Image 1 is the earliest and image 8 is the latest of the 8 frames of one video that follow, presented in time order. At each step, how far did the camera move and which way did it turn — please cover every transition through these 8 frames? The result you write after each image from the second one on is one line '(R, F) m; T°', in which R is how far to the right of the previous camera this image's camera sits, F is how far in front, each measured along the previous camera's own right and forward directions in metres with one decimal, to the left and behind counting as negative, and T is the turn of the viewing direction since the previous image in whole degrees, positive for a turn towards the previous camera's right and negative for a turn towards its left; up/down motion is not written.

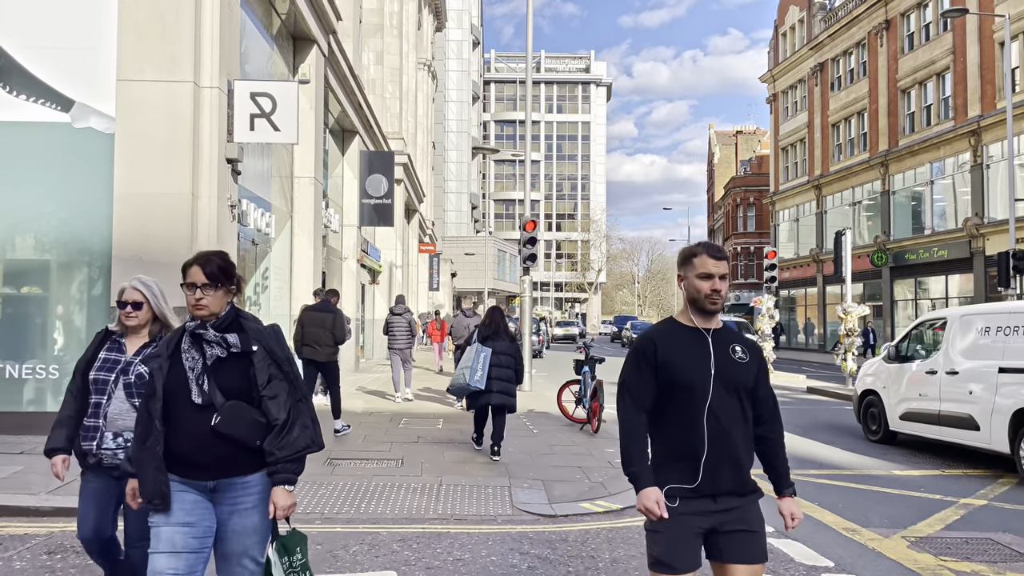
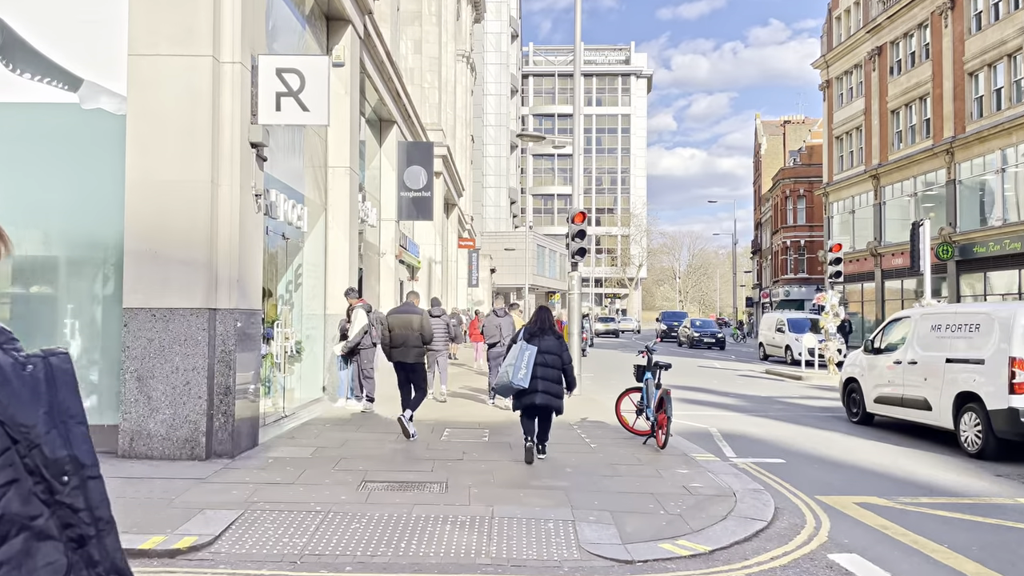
(-0.2, +1.1) m; -3°
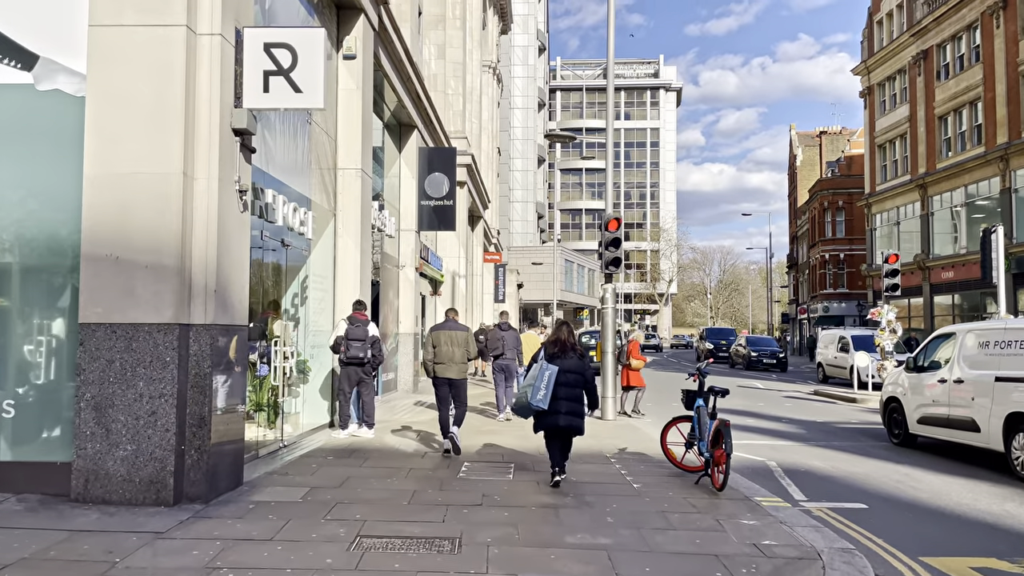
(0.0, +1.3) m; -2°
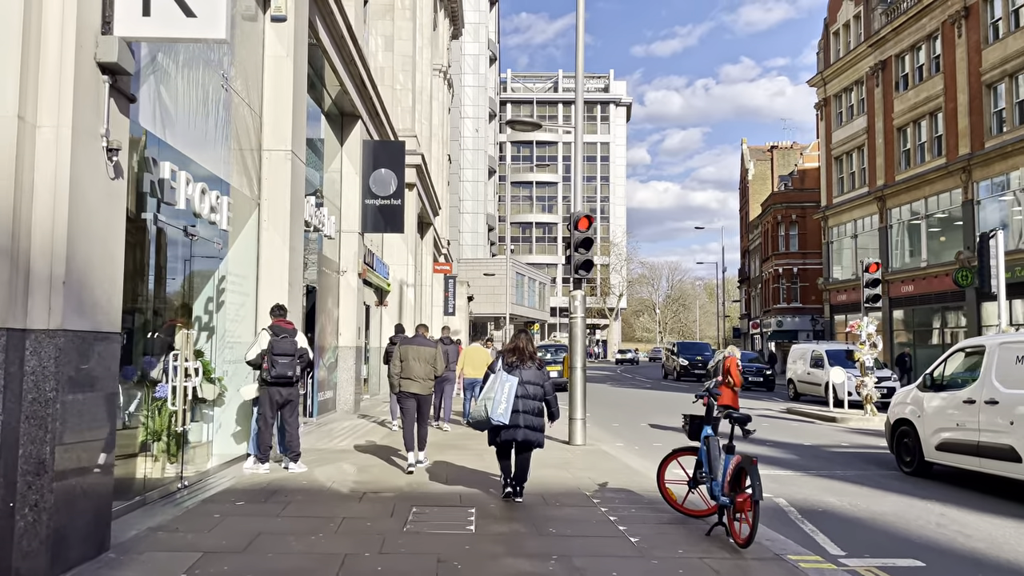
(-0.1, +1.7) m; +4°
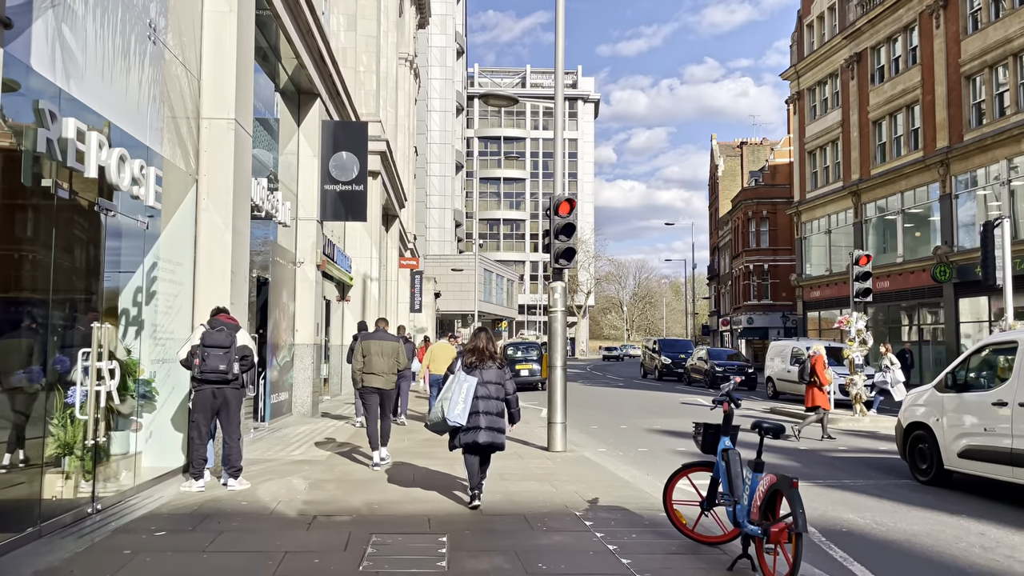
(-0.1, +1.1) m; +2°
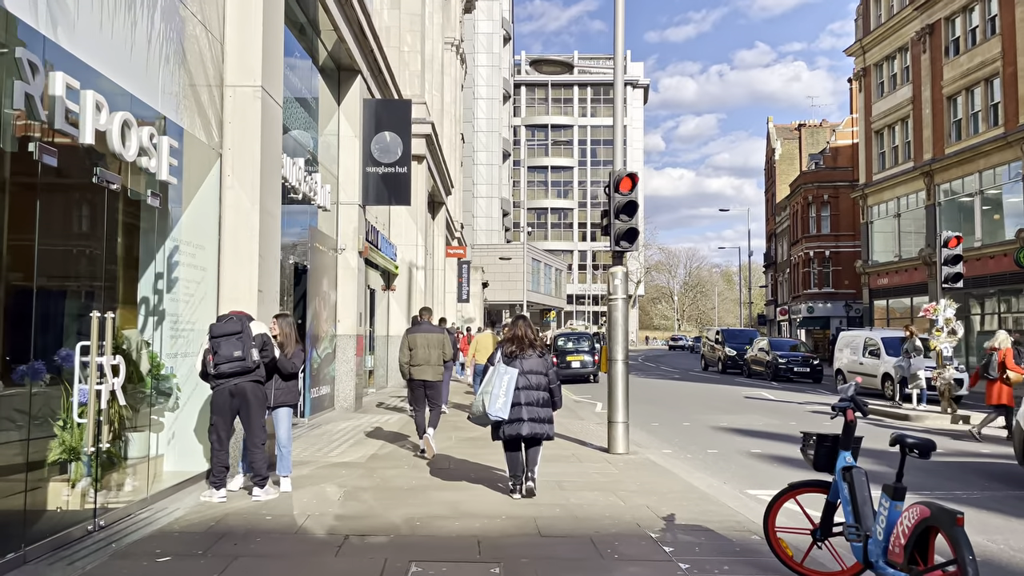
(-0.1, +1.0) m; -3°
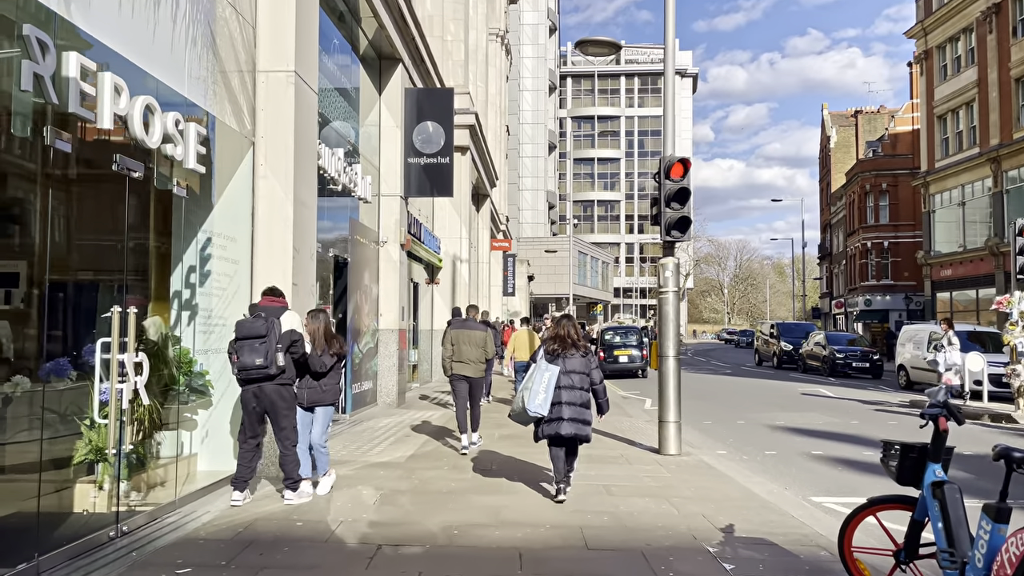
(0.0, +0.4) m; -3°
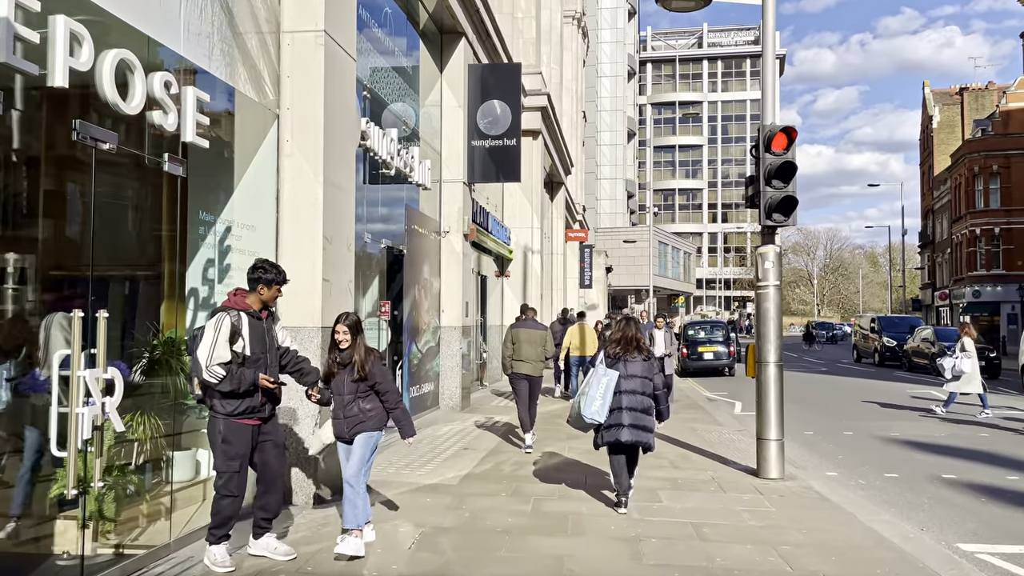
(+0.1, +1.3) m; -6°
